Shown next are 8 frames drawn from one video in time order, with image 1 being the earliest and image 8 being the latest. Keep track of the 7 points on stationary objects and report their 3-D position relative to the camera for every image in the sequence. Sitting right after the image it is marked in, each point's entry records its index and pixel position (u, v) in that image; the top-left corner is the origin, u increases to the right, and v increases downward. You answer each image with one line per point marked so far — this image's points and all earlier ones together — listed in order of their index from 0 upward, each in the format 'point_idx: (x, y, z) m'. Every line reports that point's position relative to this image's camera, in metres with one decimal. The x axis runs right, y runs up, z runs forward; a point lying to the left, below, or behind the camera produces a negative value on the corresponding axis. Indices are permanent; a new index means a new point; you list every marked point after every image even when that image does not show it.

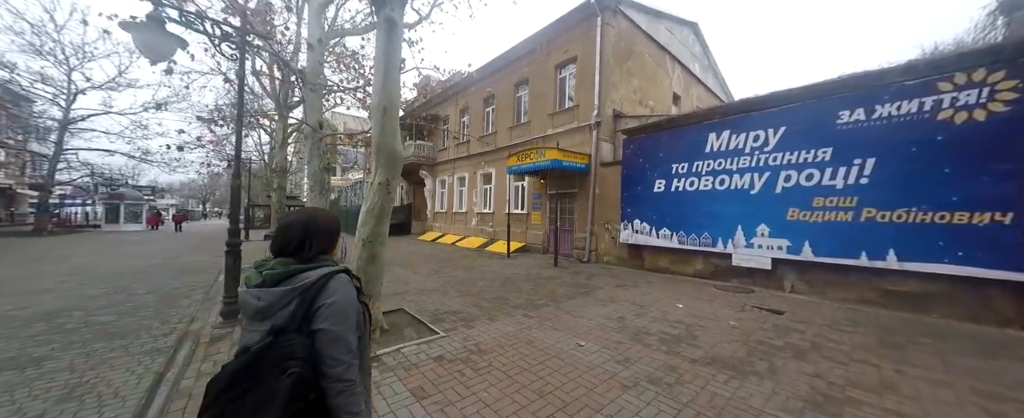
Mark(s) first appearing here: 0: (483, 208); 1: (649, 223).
0: (-1.5, 0.0, +15.8) m
1: (+3.8, -0.4, +8.5) m
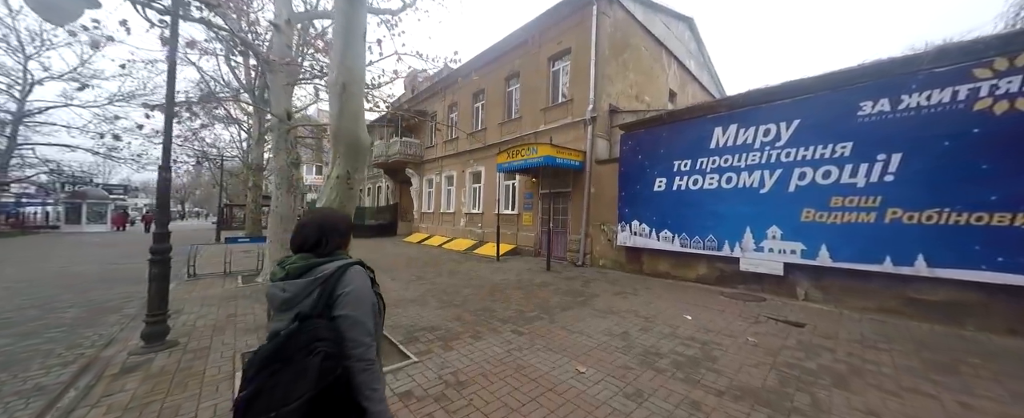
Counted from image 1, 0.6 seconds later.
0: (-2.0, 0.0, +15.0) m
1: (+3.6, -0.4, +7.9) m
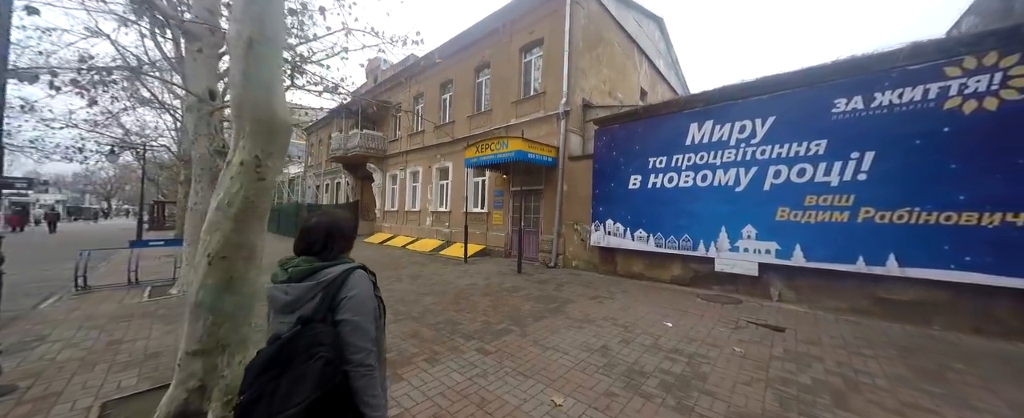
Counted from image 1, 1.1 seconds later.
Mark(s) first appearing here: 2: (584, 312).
0: (-3.4, +0.1, +14.2) m
1: (+2.8, -0.4, +7.6) m
2: (+1.2, -1.7, +5.1) m
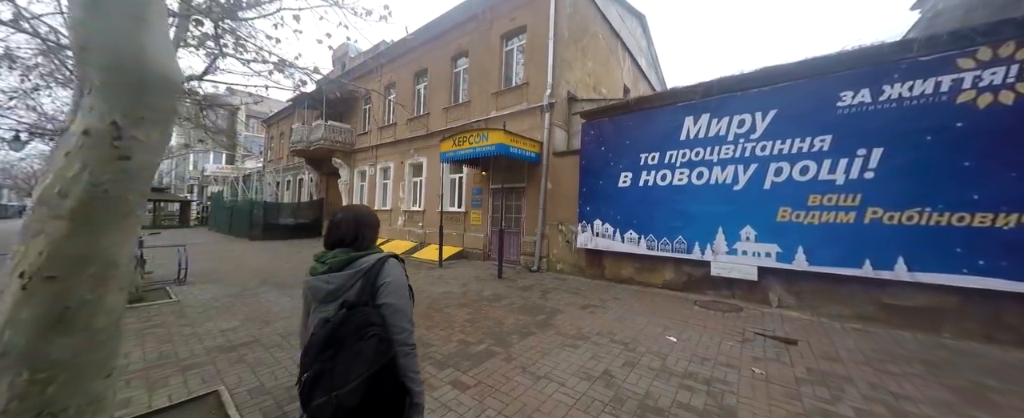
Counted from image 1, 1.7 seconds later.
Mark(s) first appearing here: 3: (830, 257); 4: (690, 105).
0: (-4.3, +0.1, +13.2) m
1: (+2.3, -0.4, +7.1) m
2: (+0.9, -1.7, +4.5) m
3: (+5.0, -0.8, +4.8) m
4: (+3.6, +2.1, +6.2) m
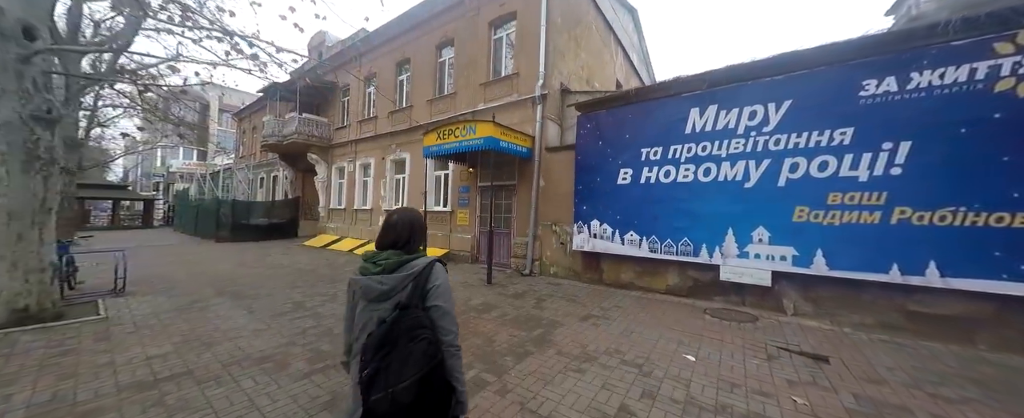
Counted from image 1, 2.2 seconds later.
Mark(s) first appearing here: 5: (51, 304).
0: (-4.8, +0.2, +12.3) m
1: (+2.1, -0.3, +6.5) m
2: (+0.8, -1.7, +3.9) m
3: (+4.9, -0.7, +4.4) m
4: (+3.4, +2.1, +5.7) m
5: (-6.9, -1.4, +4.6) m
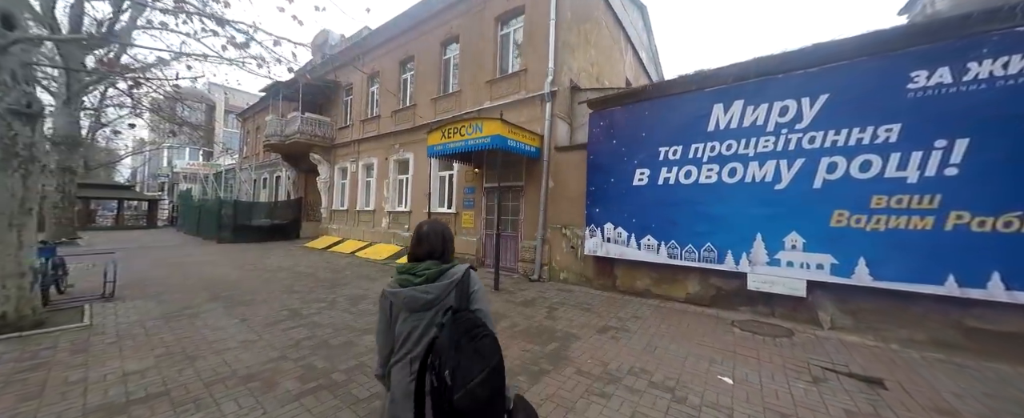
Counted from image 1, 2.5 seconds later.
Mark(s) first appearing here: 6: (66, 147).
0: (-4.5, +0.1, +12.0) m
1: (+2.3, -0.4, +6.1) m
2: (+1.0, -1.7, +3.5) m
3: (+5.1, -0.8, +4.0) m
4: (+3.6, +2.1, +5.3) m
5: (-6.8, -1.4, +4.3) m
6: (-19.2, +2.7, +13.2) m
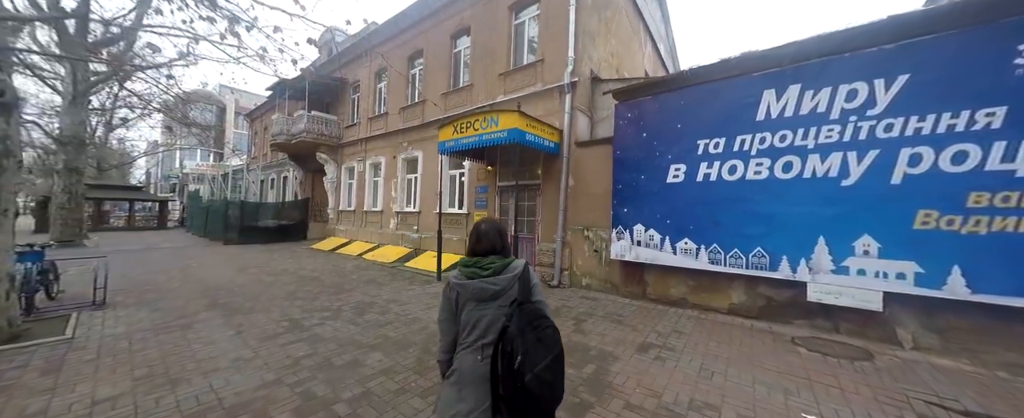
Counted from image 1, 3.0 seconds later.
0: (-4.0, +0.1, +11.6) m
1: (+2.7, -0.4, +5.5) m
2: (+1.3, -1.7, +2.9) m
3: (+5.4, -0.8, +3.3) m
4: (+4.0, +2.1, +4.7) m
5: (-6.5, -1.5, +3.9) m
6: (-18.6, +2.6, +13.0) m
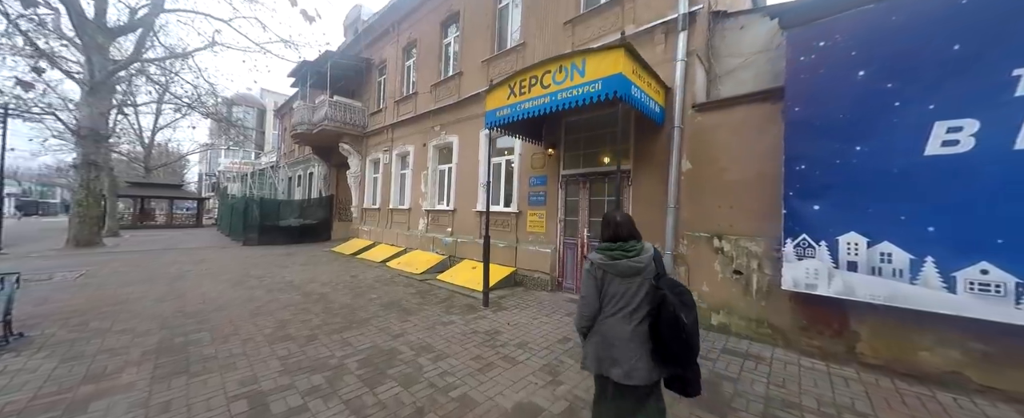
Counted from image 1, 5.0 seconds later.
0: (-2.3, +0.2, +9.6) m
1: (+3.9, -0.4, +3.0) m
2: (+2.3, -1.7, +0.5) m
3: (+6.4, -0.8, +0.6) m
4: (+5.1, +2.1, +2.0) m
5: (-5.4, -1.4, +2.1) m
6: (-16.8, +2.8, +12.2) m
